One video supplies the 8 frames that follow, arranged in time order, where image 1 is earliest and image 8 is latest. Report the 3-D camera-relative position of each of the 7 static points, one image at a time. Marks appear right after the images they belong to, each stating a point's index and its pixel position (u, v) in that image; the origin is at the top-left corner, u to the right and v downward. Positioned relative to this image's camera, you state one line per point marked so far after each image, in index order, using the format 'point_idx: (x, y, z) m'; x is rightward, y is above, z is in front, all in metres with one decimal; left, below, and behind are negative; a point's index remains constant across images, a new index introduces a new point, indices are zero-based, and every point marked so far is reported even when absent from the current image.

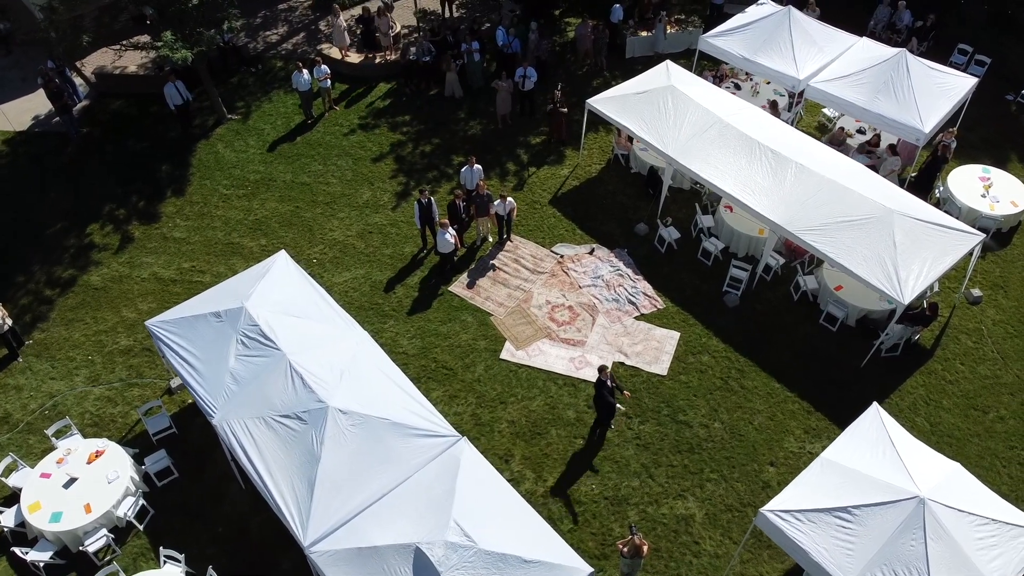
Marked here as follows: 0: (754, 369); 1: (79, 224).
0: (+3.6, -1.2, +12.1) m
1: (-7.7, +1.1, +14.6) m
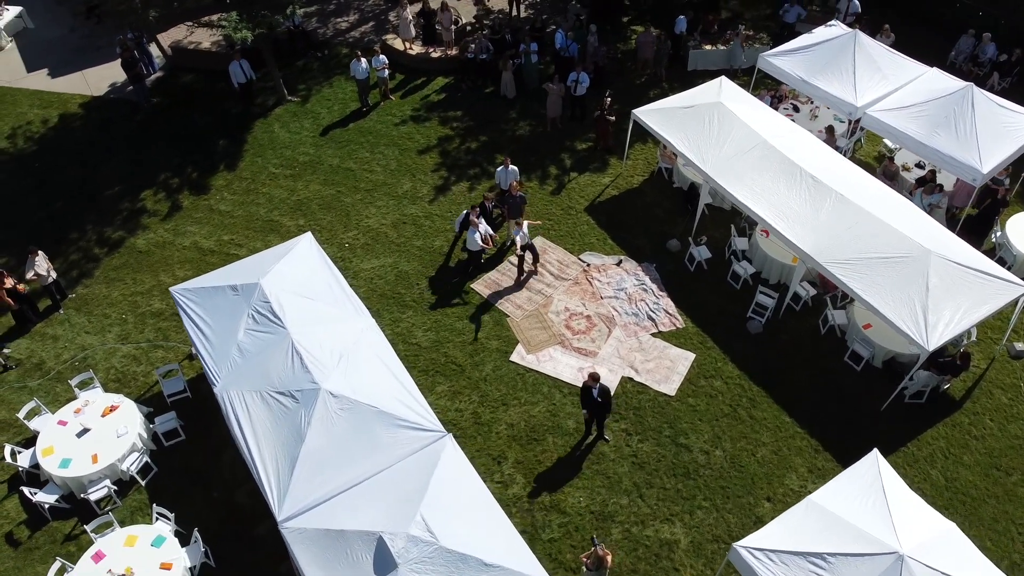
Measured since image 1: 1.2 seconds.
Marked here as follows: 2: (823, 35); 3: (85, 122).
0: (+3.7, -1.6, +11.8) m
1: (-7.1, +1.9, +15.3) m
2: (+5.9, +4.8, +15.4) m
3: (-8.8, +3.4, +16.8) m
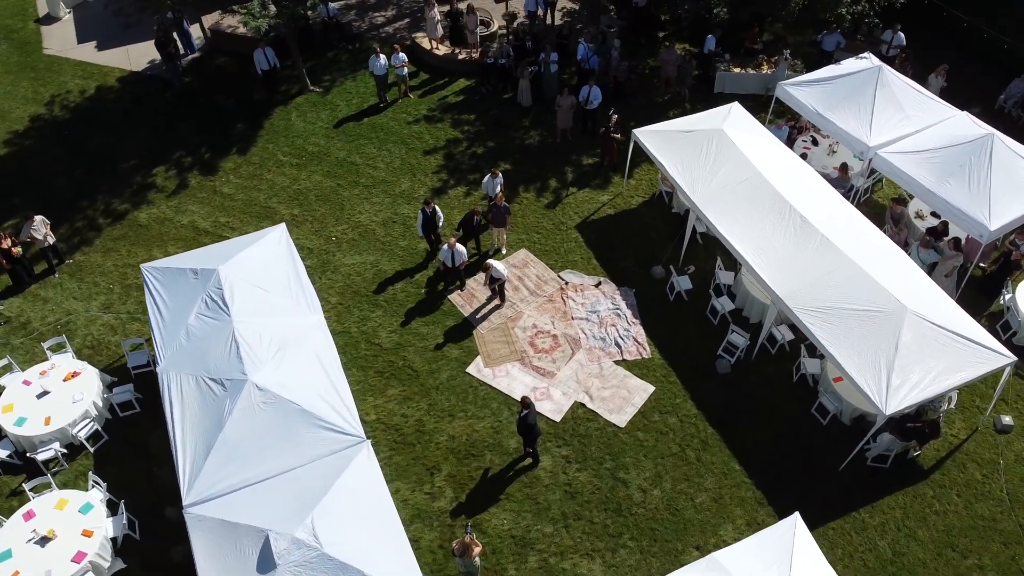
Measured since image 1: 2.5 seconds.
0: (+2.9, -2.2, +11.3) m
1: (-7.0, +2.4, +15.9) m
2: (+6.1, +4.0, +14.6) m
3: (-8.4, +4.1, +17.5) m
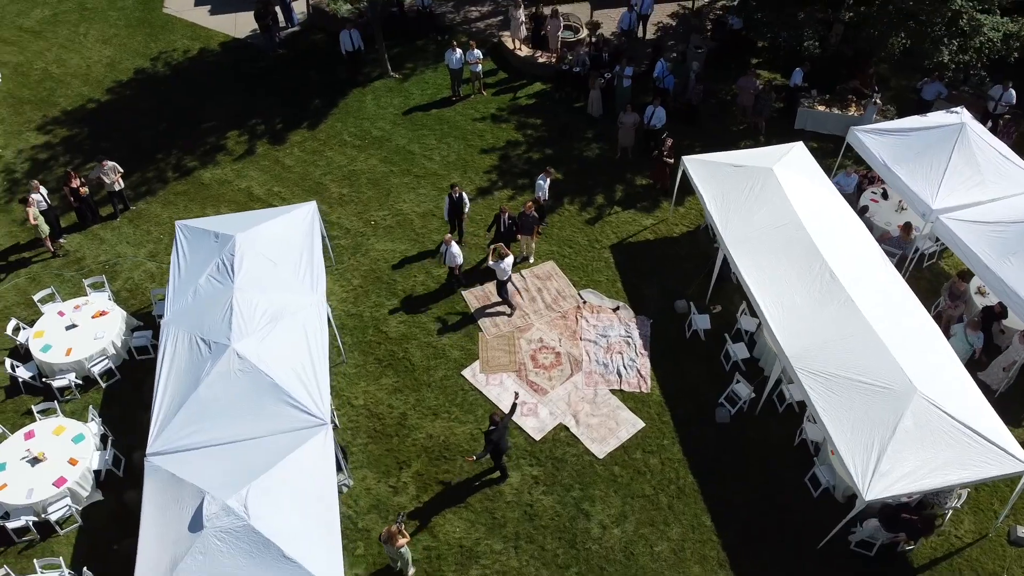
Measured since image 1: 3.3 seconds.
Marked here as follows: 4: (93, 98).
0: (+2.4, -2.7, +10.8) m
1: (-5.9, +3.3, +16.7) m
2: (+7.0, +2.8, +13.5) m
3: (-6.7, +5.2, +18.5) m
4: (-9.0, +4.1, +17.5) m
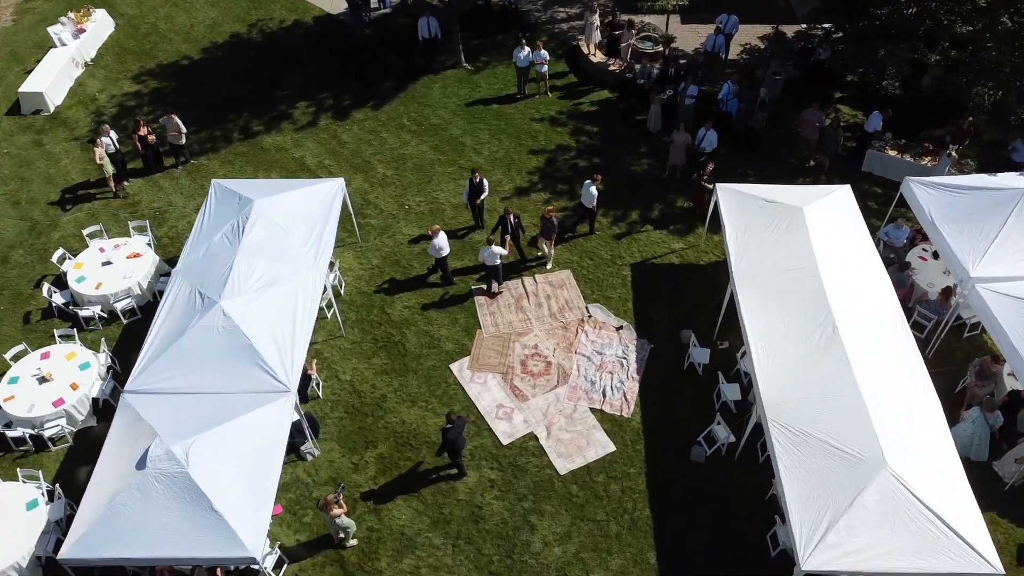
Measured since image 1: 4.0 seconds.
0: (+1.7, -3.1, +10.4) m
1: (-4.6, +4.1, +17.4) m
2: (+7.5, +1.6, +12.4) m
3: (-4.8, +6.1, +19.3) m
4: (-7.4, +5.3, +18.7) m
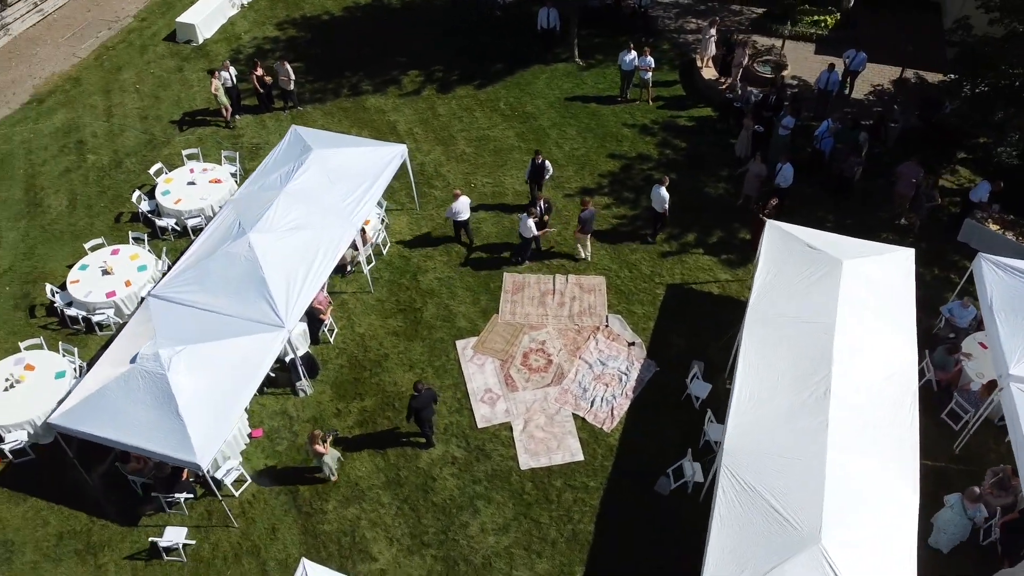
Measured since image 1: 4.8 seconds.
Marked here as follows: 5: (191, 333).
0: (+0.9, -3.2, +10.3) m
1: (-2.2, +5.0, +18.2) m
2: (+7.8, +0.1, +11.0) m
3: (-1.7, +6.9, +20.1) m
4: (-4.4, +6.8, +20.0) m
5: (-4.2, -0.6, +10.7) m
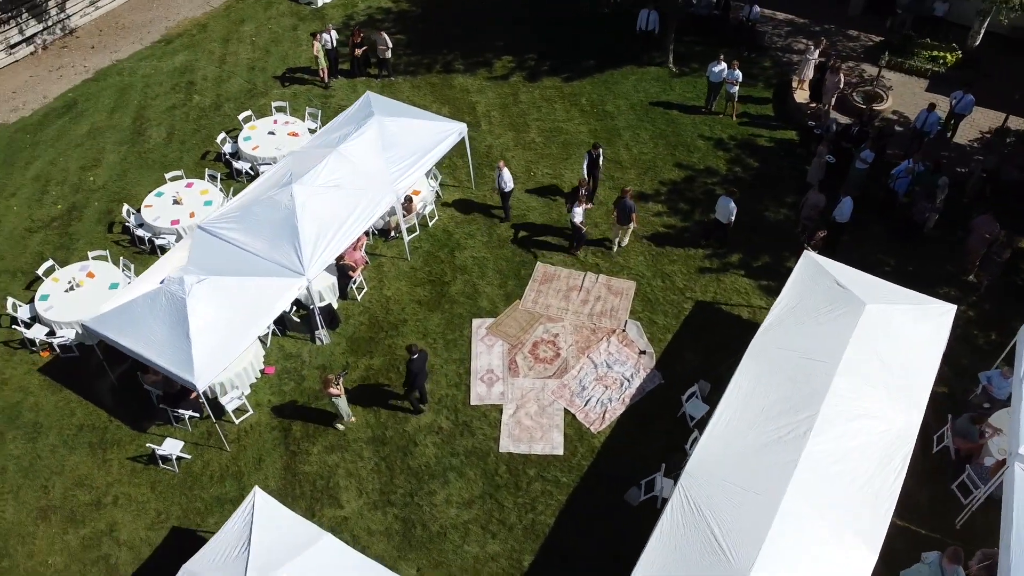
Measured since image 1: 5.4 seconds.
0: (+0.4, -3.1, +10.4) m
1: (-0.1, +5.4, +18.6) m
2: (+7.7, -1.0, +9.9) m
3: (+1.0, +7.2, +20.3) m
4: (-1.7, +7.5, +20.6) m
5: (-4.1, +0.3, +11.5) m
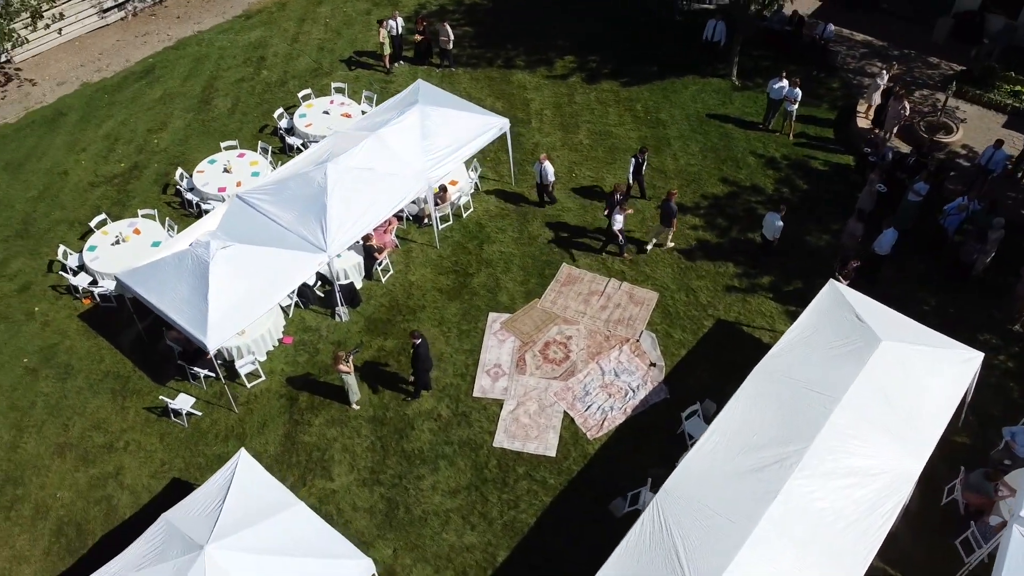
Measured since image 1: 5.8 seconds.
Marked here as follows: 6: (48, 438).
0: (+0.1, -3.1, +10.4) m
1: (+1.3, +5.4, +18.5) m
2: (+7.5, -1.7, +9.2) m
3: (+2.8, +7.1, +20.1) m
4: (+0.2, +7.6, +20.7) m
5: (-3.9, +0.8, +12.0) m
6: (-6.6, -2.1, +11.6) m
